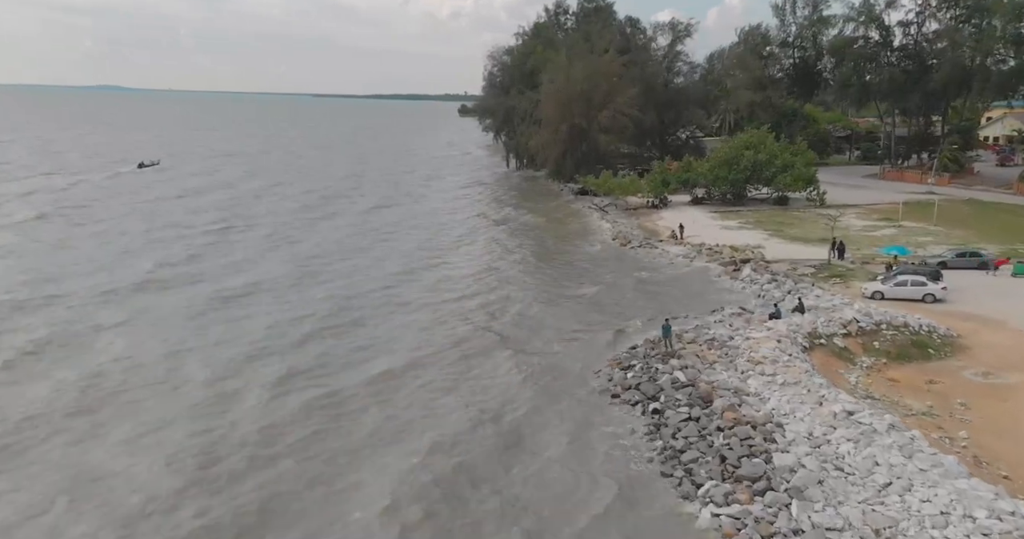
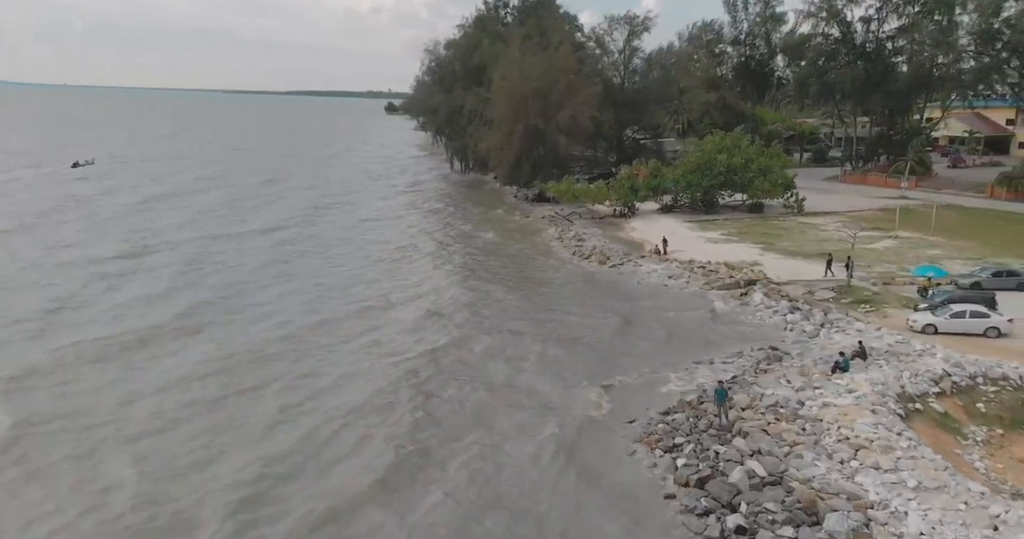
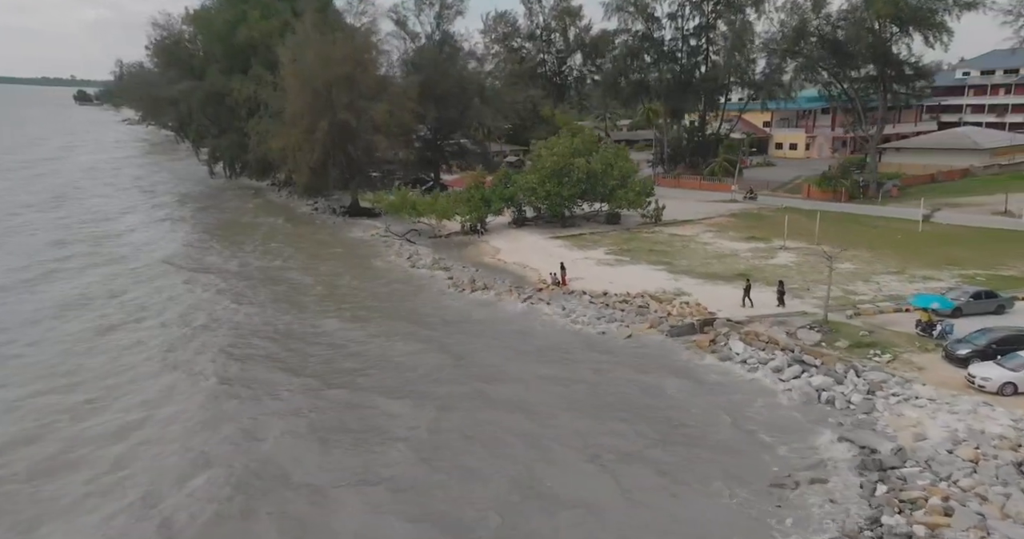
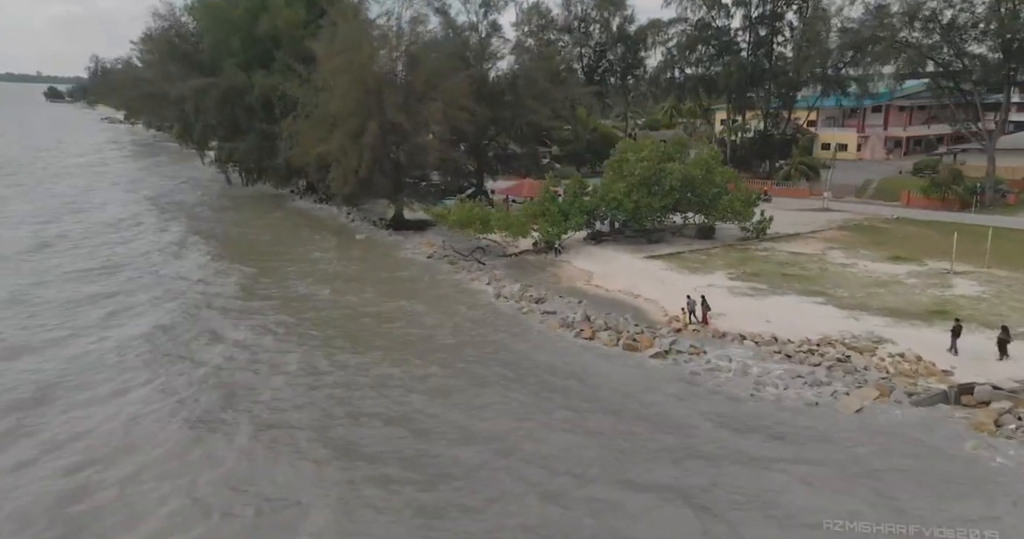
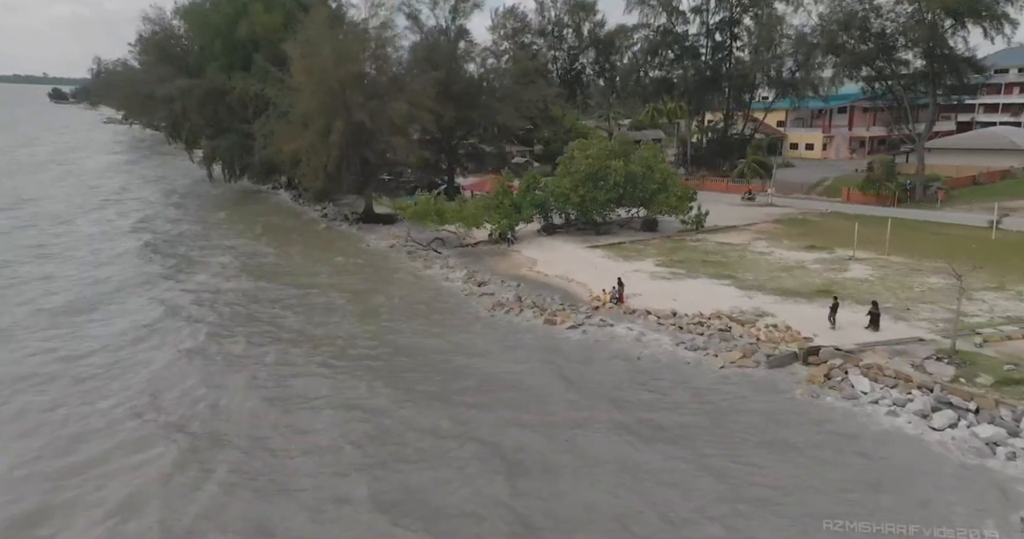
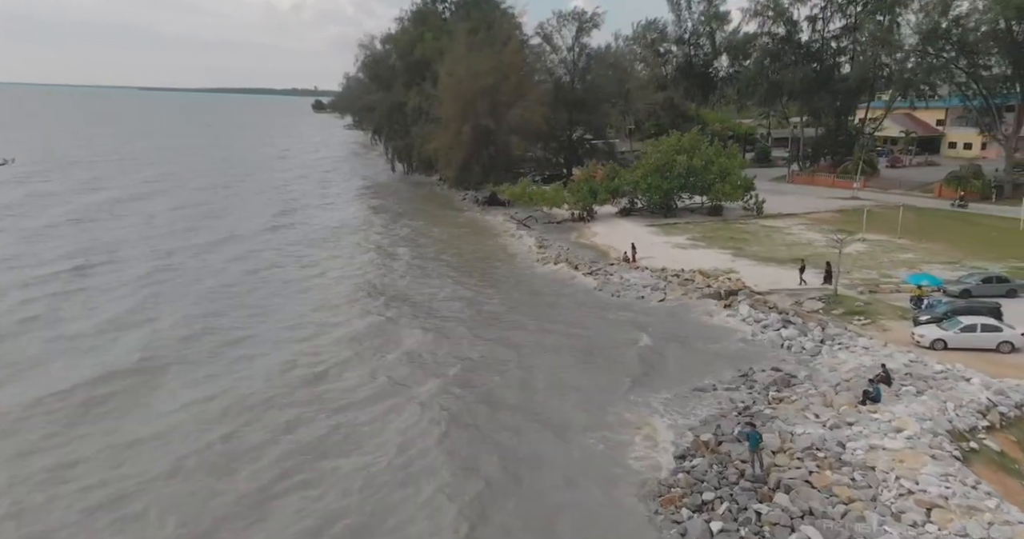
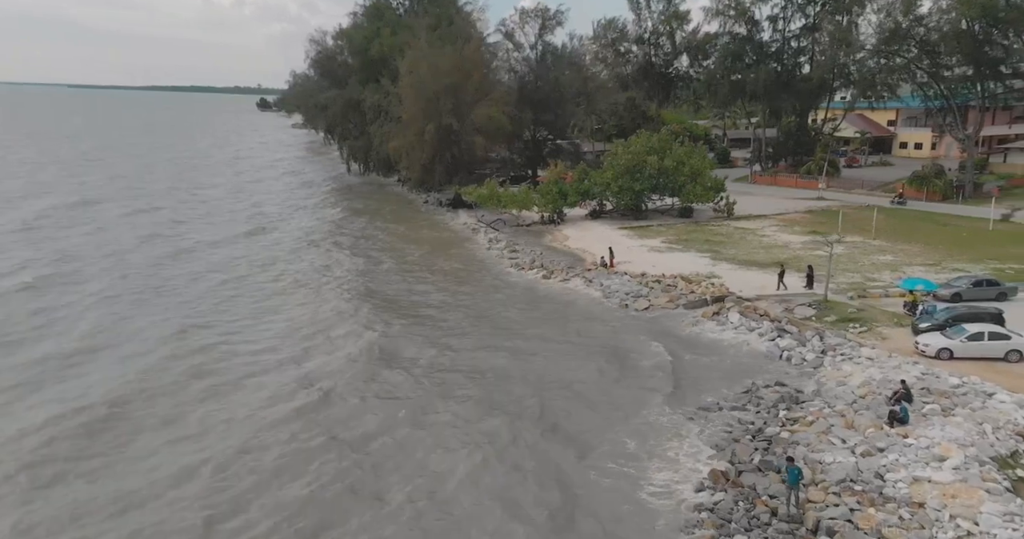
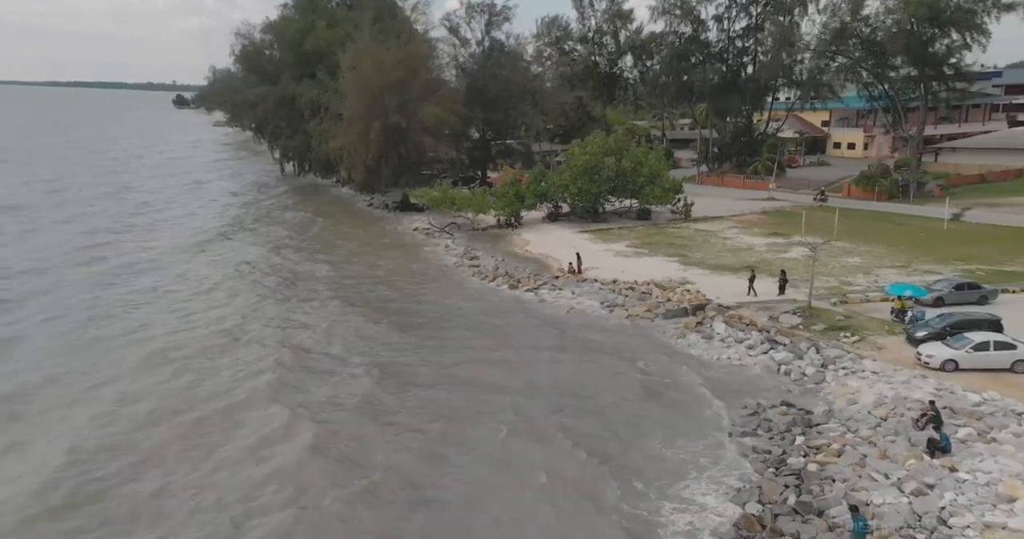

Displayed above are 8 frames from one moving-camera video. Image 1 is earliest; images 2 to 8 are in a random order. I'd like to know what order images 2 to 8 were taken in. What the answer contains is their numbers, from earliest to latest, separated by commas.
2, 6, 7, 8, 3, 5, 4
